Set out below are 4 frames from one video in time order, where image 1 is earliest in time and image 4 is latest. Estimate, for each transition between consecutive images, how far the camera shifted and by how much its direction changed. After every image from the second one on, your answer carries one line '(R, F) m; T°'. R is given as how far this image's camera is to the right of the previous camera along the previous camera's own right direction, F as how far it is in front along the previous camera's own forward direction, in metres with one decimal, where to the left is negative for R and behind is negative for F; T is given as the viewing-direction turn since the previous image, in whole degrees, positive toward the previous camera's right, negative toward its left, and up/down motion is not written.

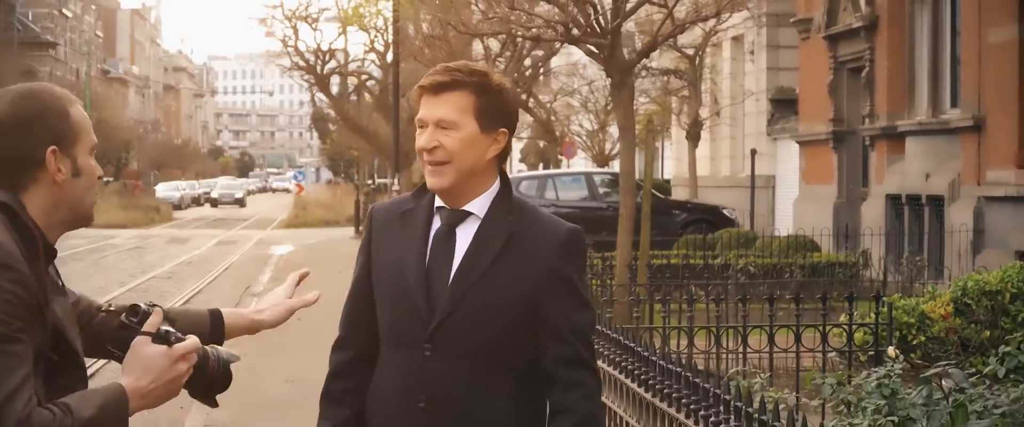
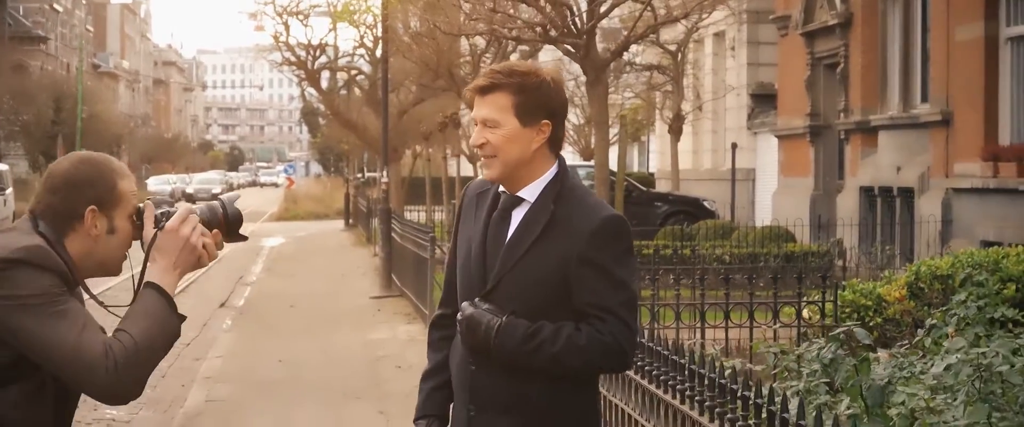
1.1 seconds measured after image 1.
(+0.1, -0.6) m; 0°
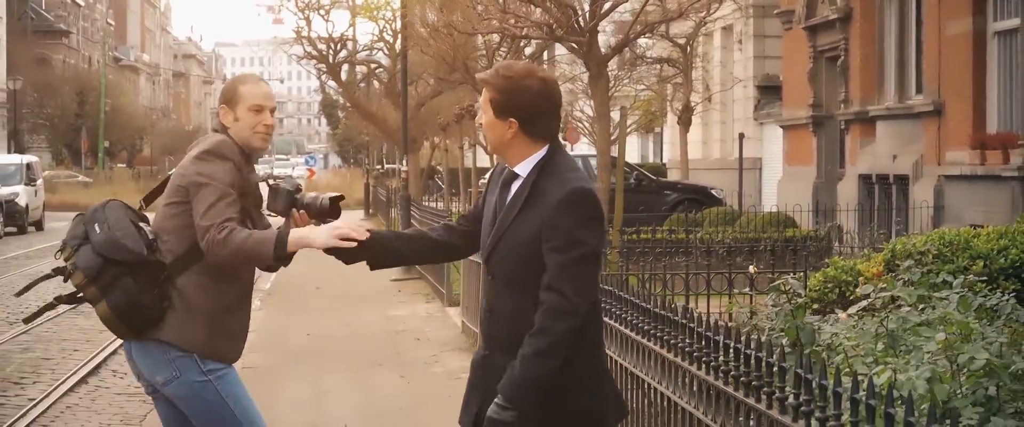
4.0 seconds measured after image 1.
(+0.1, -0.9) m; -1°
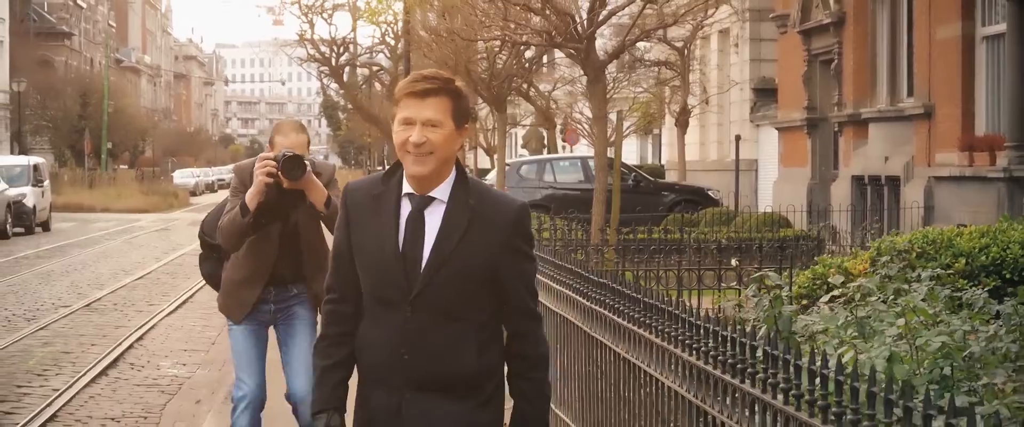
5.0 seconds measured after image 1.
(0.0, -0.4) m; 0°
